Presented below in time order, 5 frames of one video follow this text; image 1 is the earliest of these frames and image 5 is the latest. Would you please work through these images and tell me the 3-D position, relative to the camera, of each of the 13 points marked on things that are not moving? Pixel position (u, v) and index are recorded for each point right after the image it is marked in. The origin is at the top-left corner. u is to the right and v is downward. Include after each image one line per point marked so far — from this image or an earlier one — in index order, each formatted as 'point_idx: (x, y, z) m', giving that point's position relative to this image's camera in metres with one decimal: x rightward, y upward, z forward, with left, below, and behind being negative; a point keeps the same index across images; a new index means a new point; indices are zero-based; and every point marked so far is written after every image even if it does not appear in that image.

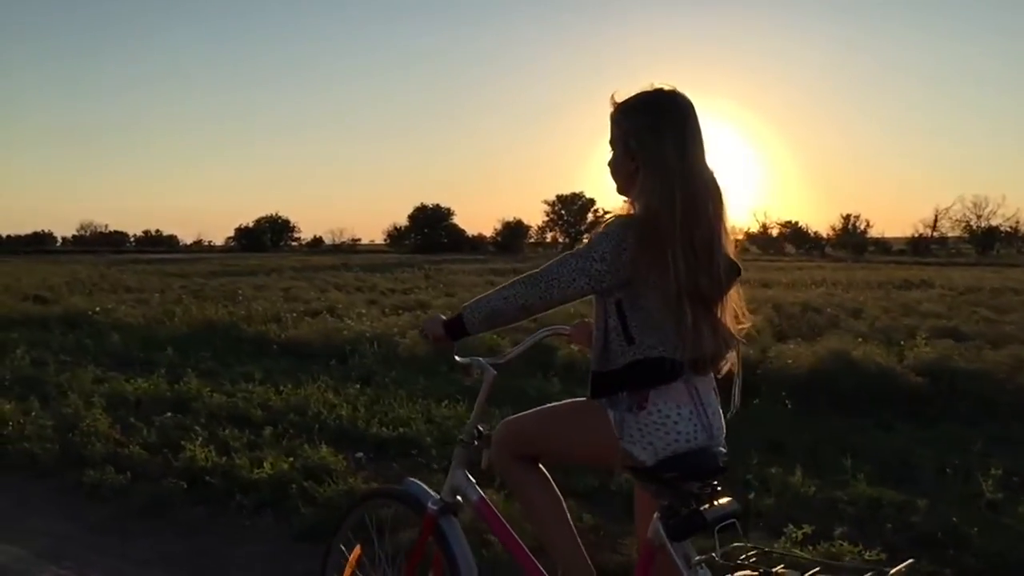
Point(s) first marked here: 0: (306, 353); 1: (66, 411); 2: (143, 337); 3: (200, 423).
0: (-2.9, -0.9, +13.4) m
1: (-3.9, -1.1, +8.4) m
2: (-5.9, -0.8, +15.3) m
3: (-2.7, -1.1, +8.0) m
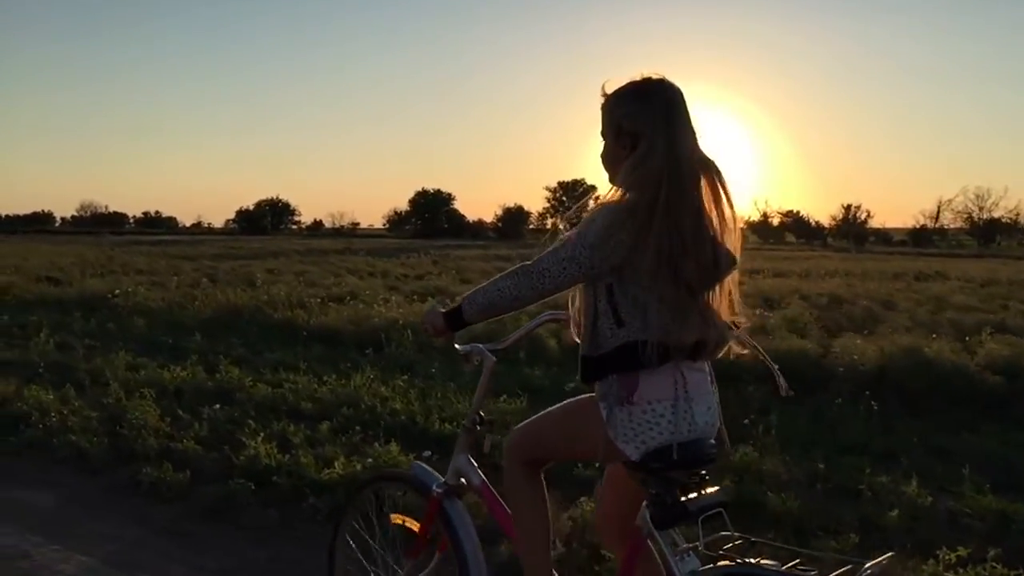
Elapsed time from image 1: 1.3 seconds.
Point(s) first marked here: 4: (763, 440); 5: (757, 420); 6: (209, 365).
0: (-2.4, -0.7, +13.0) m
1: (-3.4, -1.0, +8.0) m
2: (-5.4, -0.5, +14.9) m
3: (-2.1, -1.0, +7.7) m
4: (+1.8, -1.1, +6.7) m
5: (+1.9, -1.0, +7.4) m
6: (-3.5, -0.9, +10.8) m
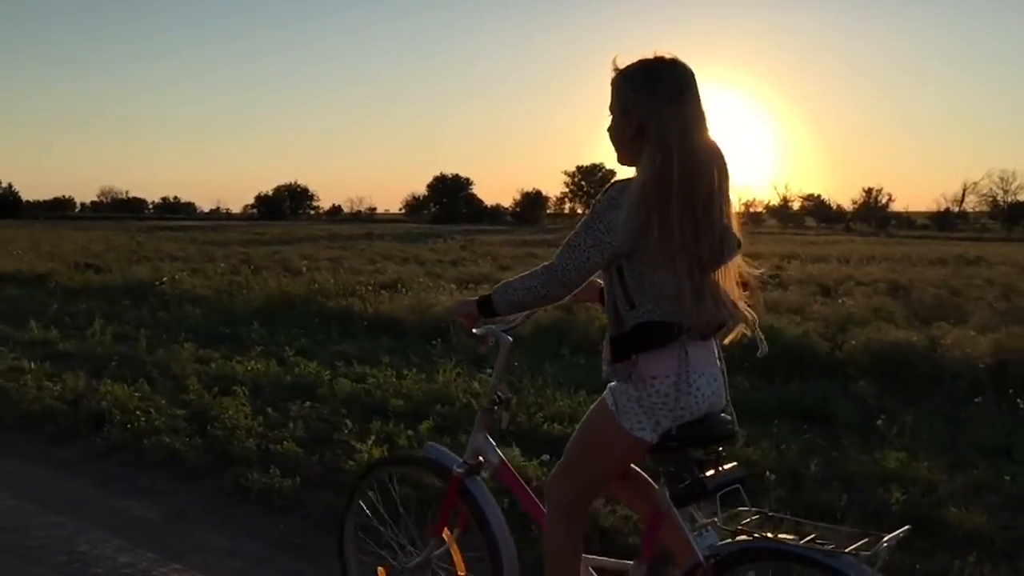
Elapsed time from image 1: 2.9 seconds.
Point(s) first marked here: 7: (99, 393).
0: (-1.5, -0.6, +12.5) m
1: (-2.6, -0.9, +7.6) m
2: (-4.5, -0.4, +14.5) m
3: (-1.3, -1.0, +7.2) m
4: (+2.6, -1.0, +6.2) m
5: (+2.7, -1.0, +6.9) m
6: (-2.6, -0.8, +10.4) m
7: (-3.5, -0.9, +8.1) m
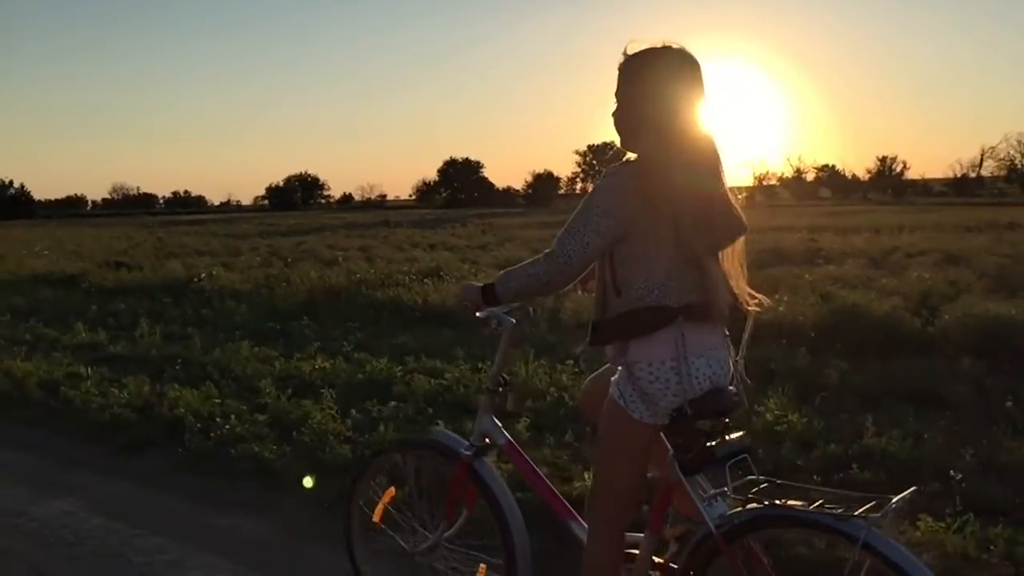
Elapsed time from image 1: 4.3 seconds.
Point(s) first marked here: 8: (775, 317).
0: (-0.7, -0.4, +12.2) m
1: (-1.9, -0.9, +7.3) m
2: (-3.7, -0.3, +14.2) m
3: (-0.6, -0.9, +6.9) m
4: (+3.2, -0.8, +5.8) m
5: (+3.4, -0.8, +6.5) m
6: (-1.9, -0.7, +10.1) m
7: (-2.8, -0.9, +7.7) m
8: (+2.7, -0.3, +9.9) m
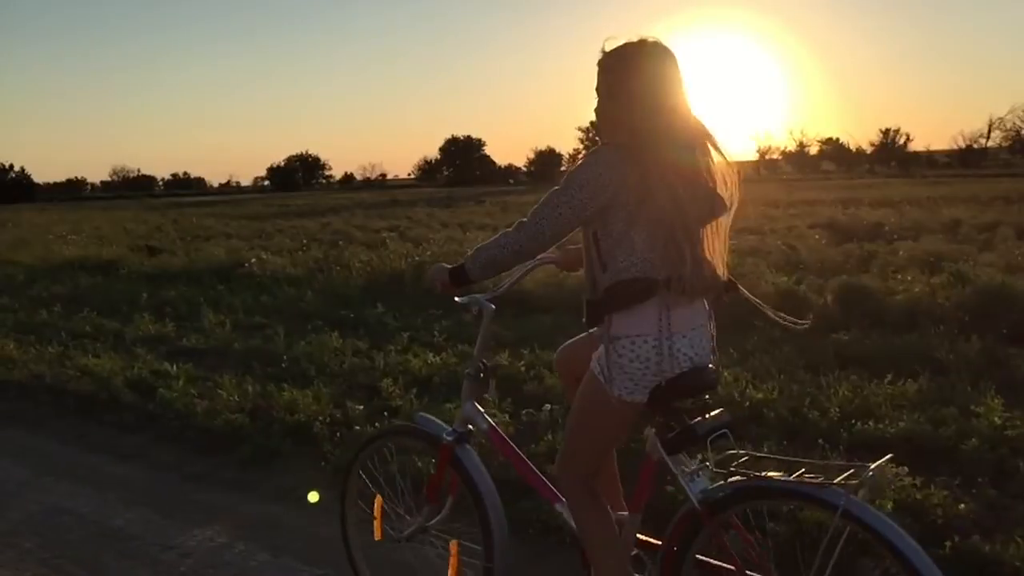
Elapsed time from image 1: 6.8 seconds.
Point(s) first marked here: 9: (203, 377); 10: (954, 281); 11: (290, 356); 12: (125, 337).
0: (+0.4, -0.2, +11.4) m
1: (-0.8, -0.8, +6.5) m
2: (-2.6, -0.1, +13.4) m
3: (+0.5, -0.8, +6.1) m
4: (+4.3, -0.7, +5.0) m
5: (+4.5, -0.6, +5.7) m
6: (-0.8, -0.6, +9.3) m
7: (-1.7, -0.8, +7.0) m
8: (+3.8, -0.1, +9.1) m
9: (-2.6, -0.8, +8.1) m
10: (+4.6, +0.1, +10.0) m
11: (-2.1, -0.6, +8.9) m
12: (-4.3, -0.5, +10.5) m
